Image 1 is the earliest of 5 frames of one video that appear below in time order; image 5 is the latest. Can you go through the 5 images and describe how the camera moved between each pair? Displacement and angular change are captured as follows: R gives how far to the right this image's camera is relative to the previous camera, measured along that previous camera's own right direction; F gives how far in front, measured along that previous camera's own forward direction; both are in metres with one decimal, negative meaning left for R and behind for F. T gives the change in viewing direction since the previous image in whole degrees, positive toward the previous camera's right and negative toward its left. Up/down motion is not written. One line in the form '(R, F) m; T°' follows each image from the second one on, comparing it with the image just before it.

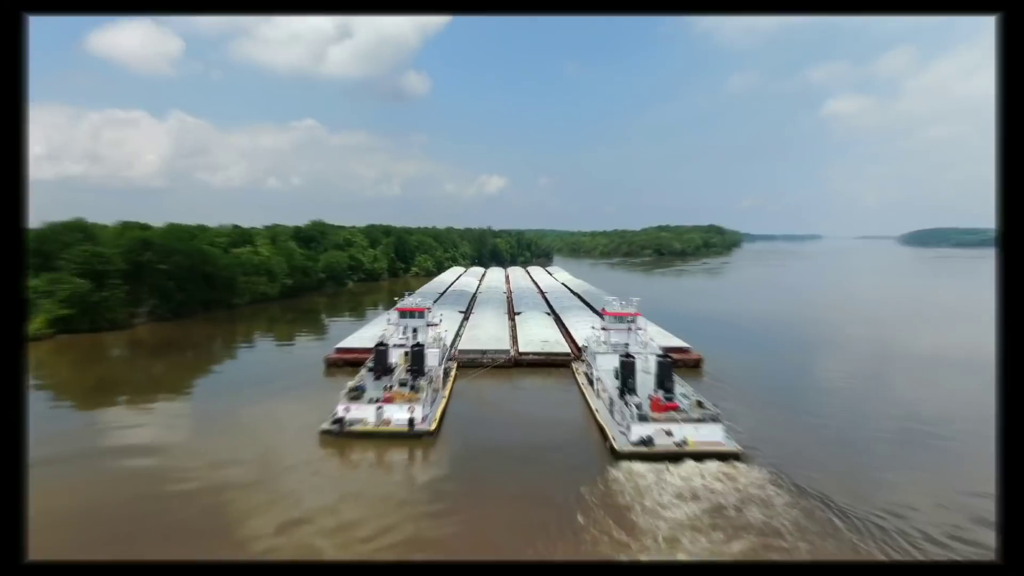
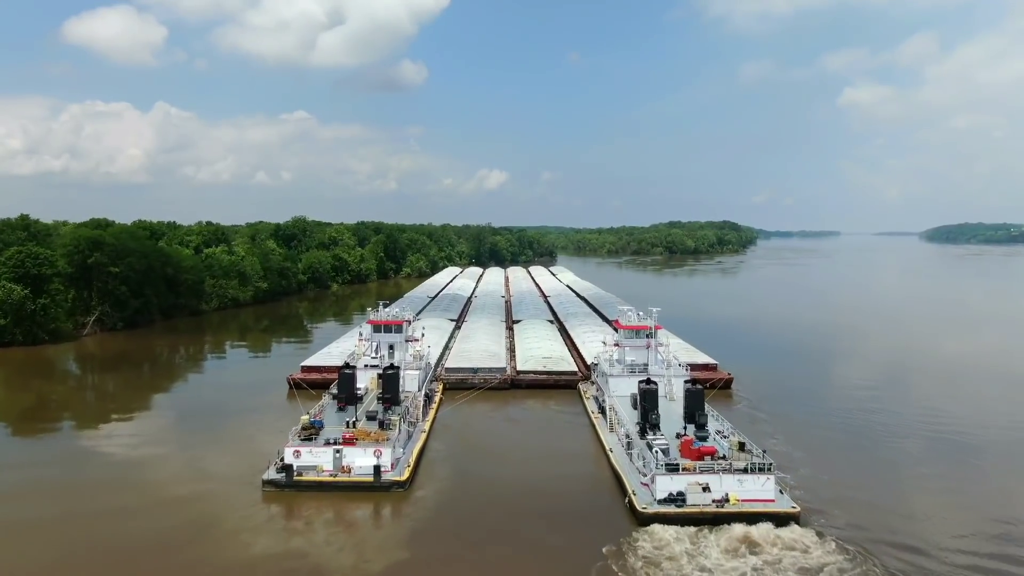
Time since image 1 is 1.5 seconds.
(-0.1, +4.7) m; +1°
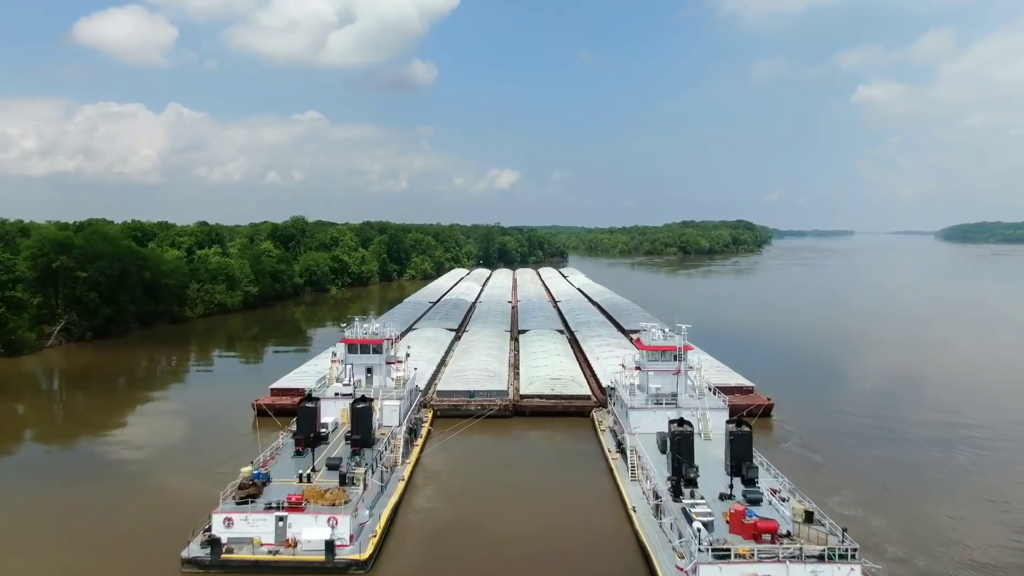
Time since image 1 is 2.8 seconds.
(+0.4, +4.3) m; -1°
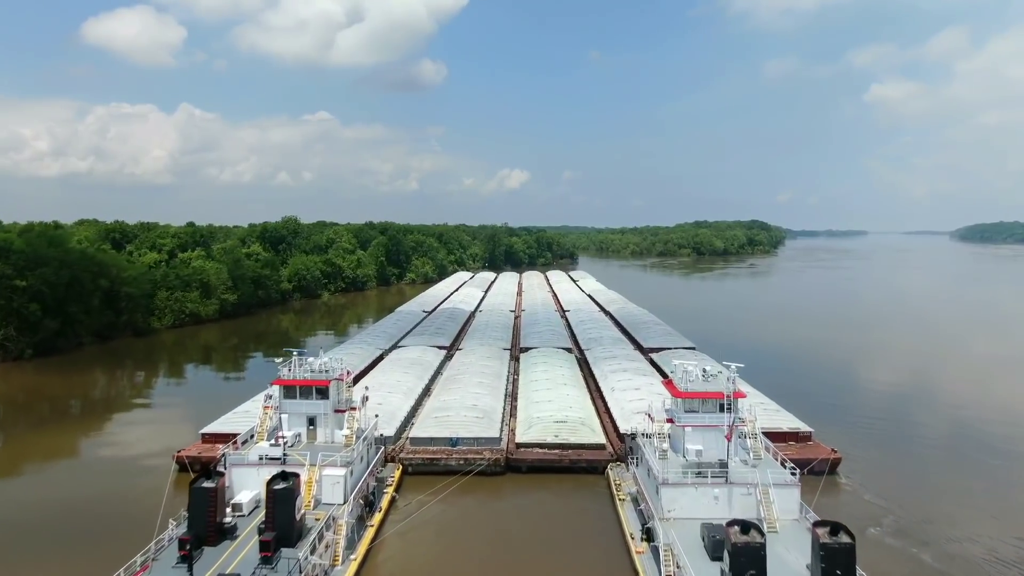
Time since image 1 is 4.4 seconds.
(+0.5, +5.6) m; -1°
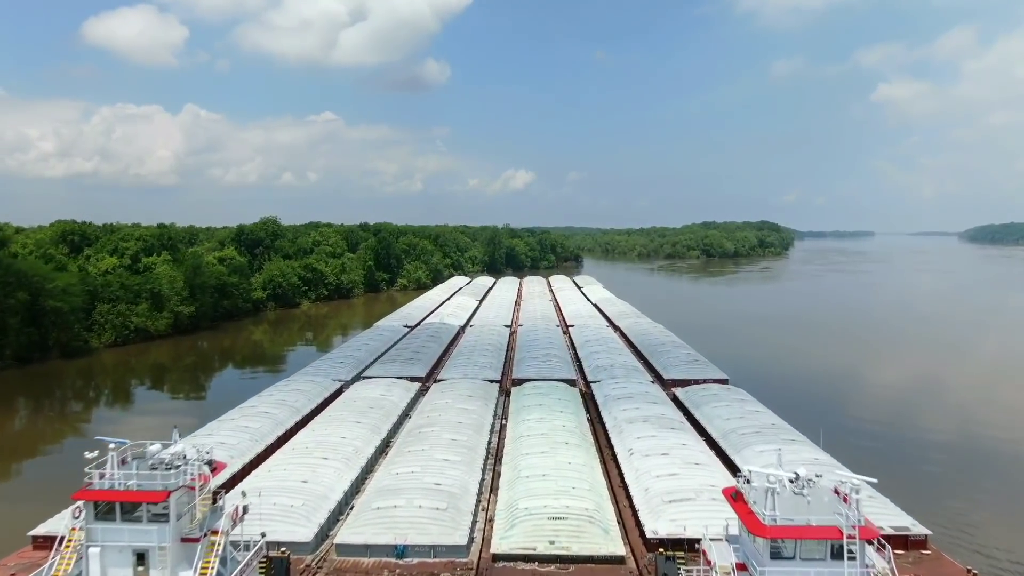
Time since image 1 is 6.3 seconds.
(+0.7, +6.7) m; -1°
